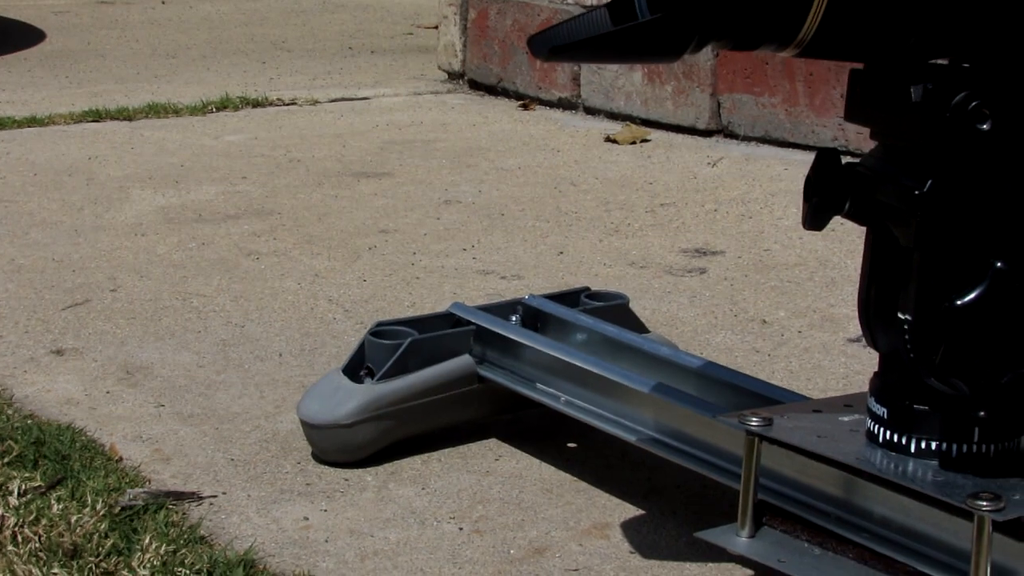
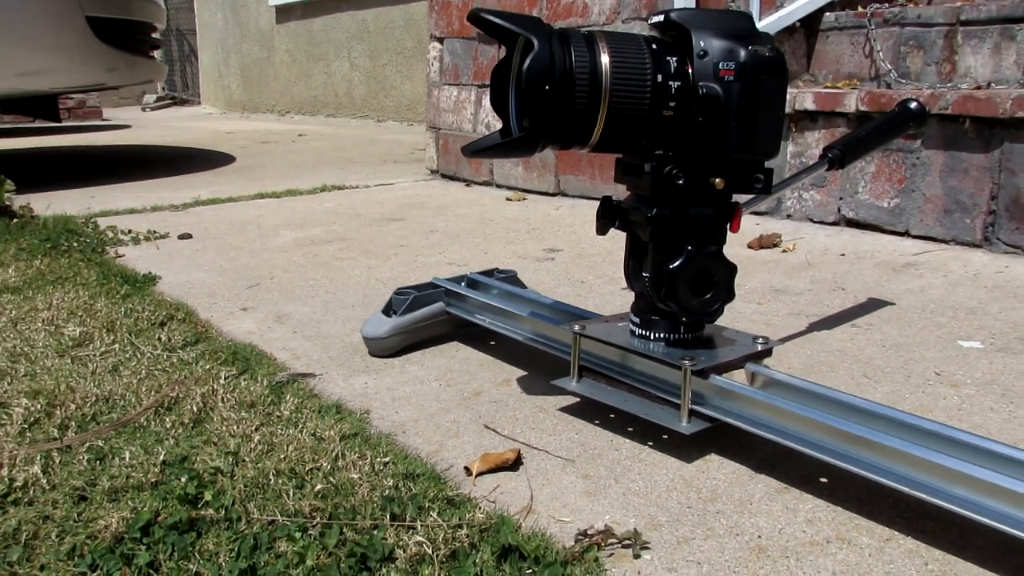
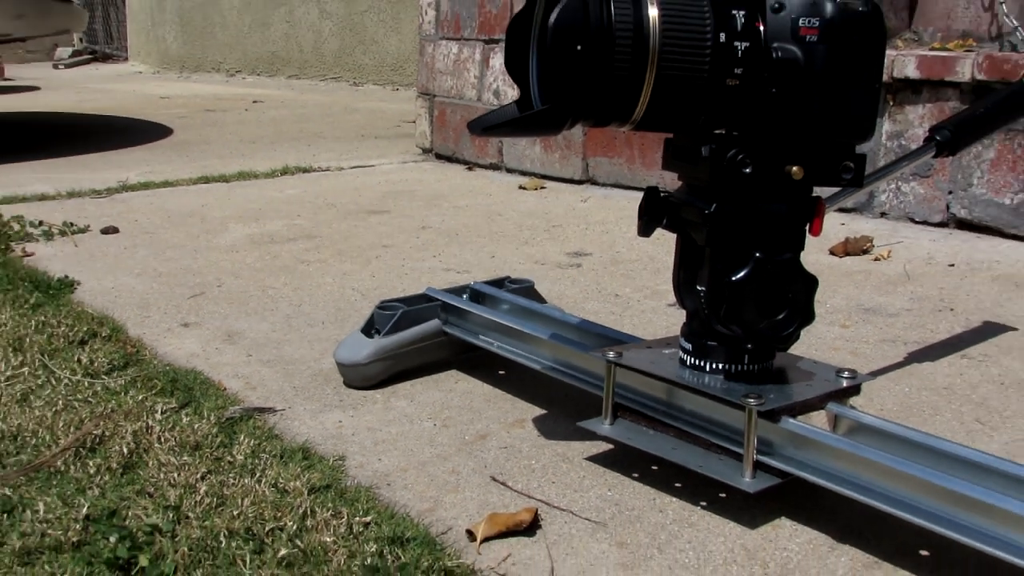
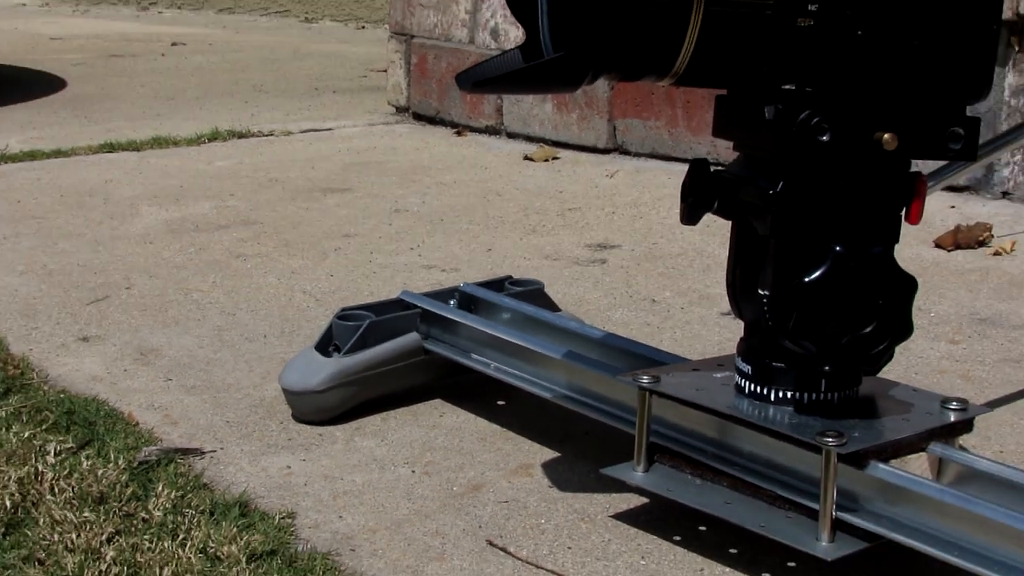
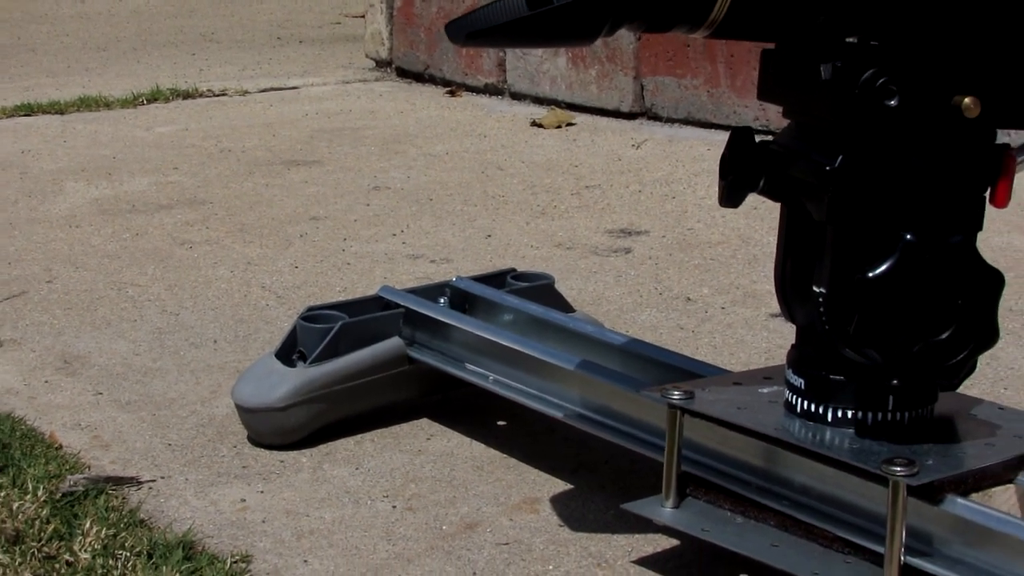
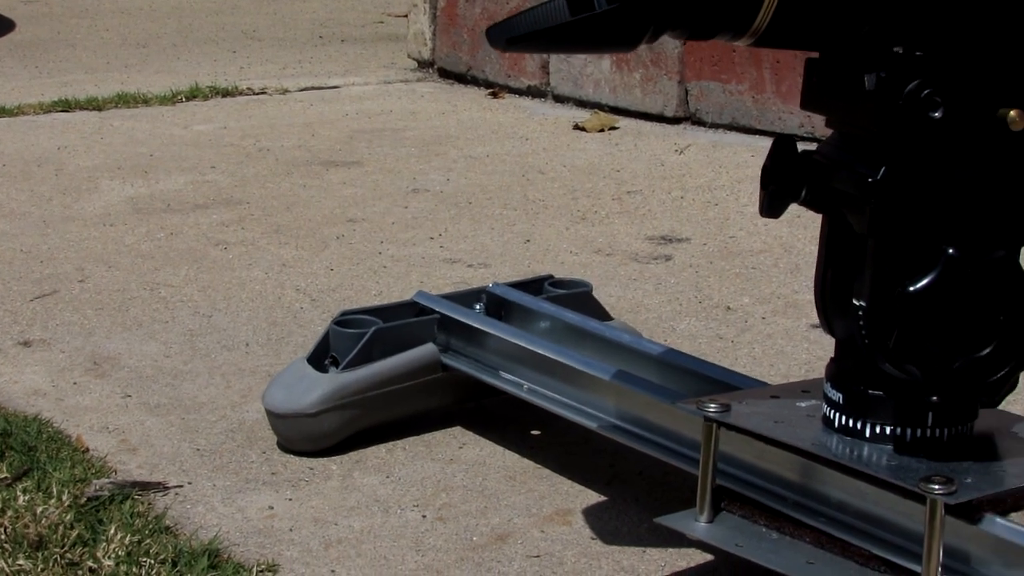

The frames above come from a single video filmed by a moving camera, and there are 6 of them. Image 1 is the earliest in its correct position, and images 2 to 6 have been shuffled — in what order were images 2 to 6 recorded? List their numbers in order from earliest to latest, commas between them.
6, 5, 4, 3, 2
